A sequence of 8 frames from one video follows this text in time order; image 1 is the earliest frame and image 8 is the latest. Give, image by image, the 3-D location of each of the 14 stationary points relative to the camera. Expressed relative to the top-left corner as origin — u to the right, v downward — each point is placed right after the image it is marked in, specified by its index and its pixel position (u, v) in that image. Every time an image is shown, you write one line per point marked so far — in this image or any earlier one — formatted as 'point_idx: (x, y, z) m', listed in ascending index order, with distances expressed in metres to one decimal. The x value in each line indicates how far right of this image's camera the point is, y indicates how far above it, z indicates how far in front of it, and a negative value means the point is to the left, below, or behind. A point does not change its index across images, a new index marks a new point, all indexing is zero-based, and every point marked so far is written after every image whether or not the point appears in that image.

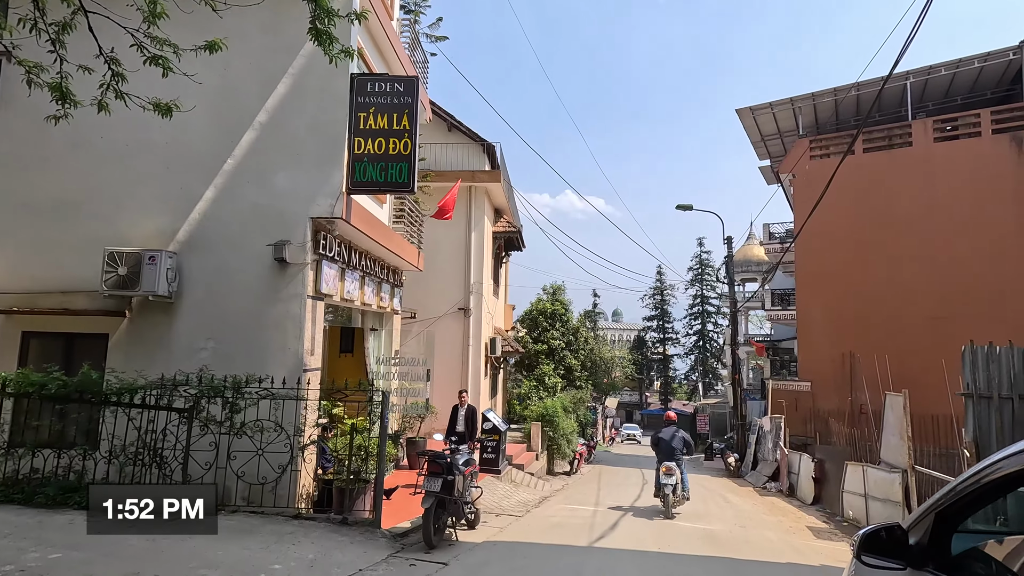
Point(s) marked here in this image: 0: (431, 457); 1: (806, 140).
0: (-0.8, -1.7, +5.4) m
1: (+10.2, +5.1, +18.6) m
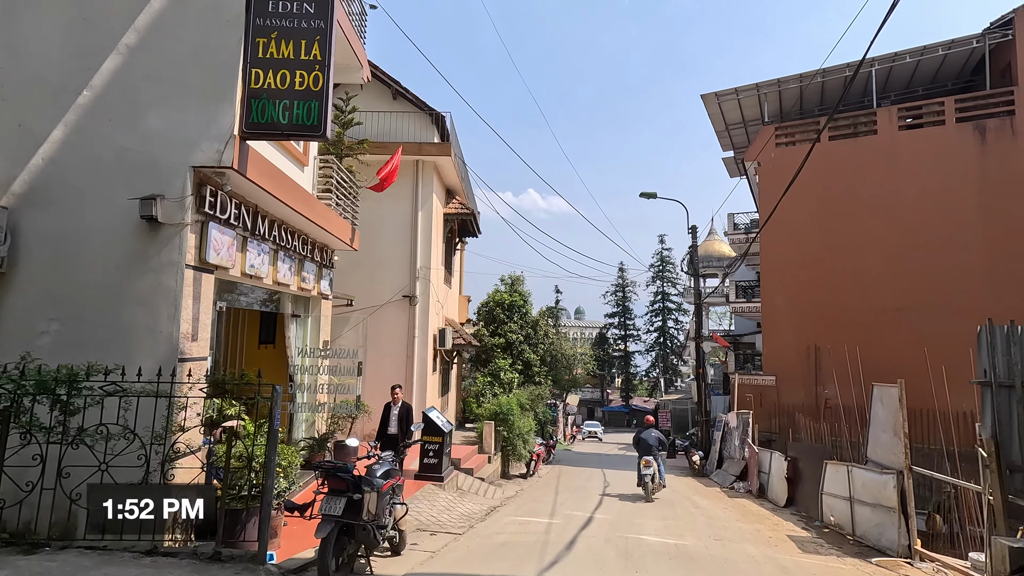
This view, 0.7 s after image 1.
0: (-1.4, -1.4, +4.1) m
1: (+8.7, +5.4, +18.1) m
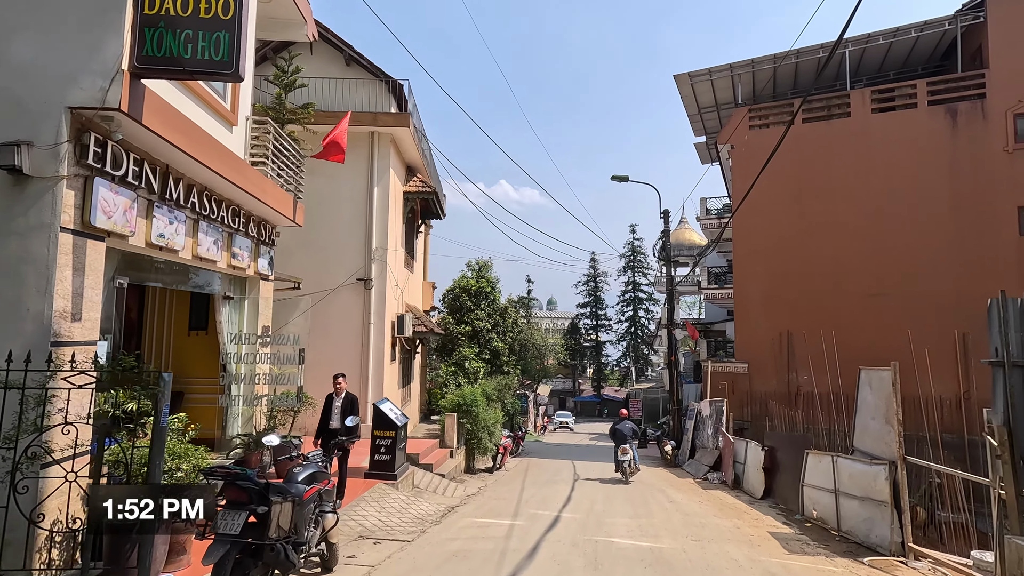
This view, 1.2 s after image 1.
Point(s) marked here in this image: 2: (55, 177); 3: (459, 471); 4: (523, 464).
0: (-1.7, -1.2, +3.3) m
1: (+7.6, +5.9, +17.6) m
2: (-3.4, +0.8, +4.1) m
3: (-1.1, -3.6, +10.6) m
4: (+0.2, -4.7, +14.3) m
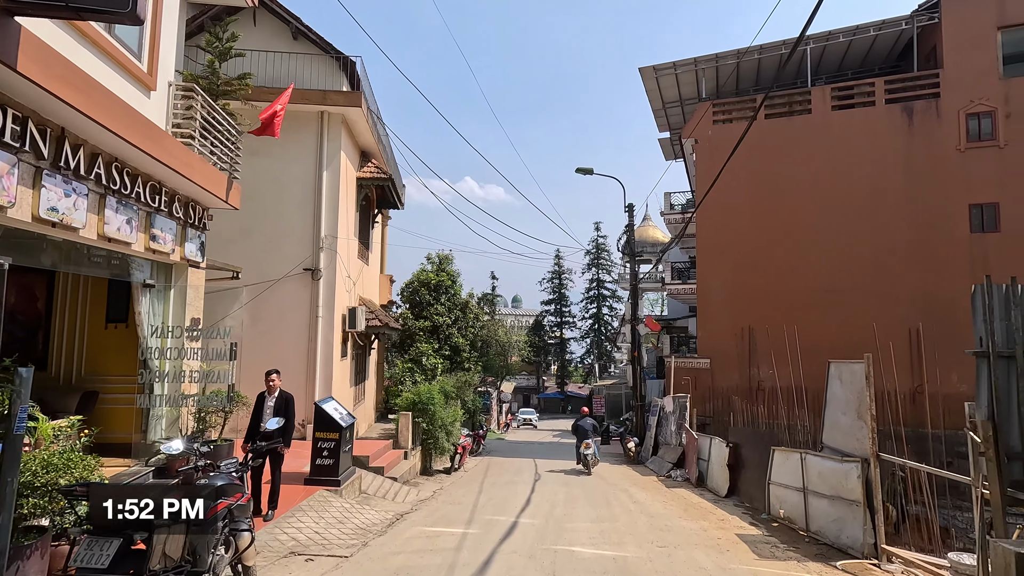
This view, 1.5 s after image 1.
0: (-2.0, -1.0, +2.7) m
1: (+6.4, +6.0, +17.6) m
2: (-3.8, +1.0, +3.3) m
3: (-1.9, -3.4, +10.0) m
4: (-0.8, -4.5, +13.8) m
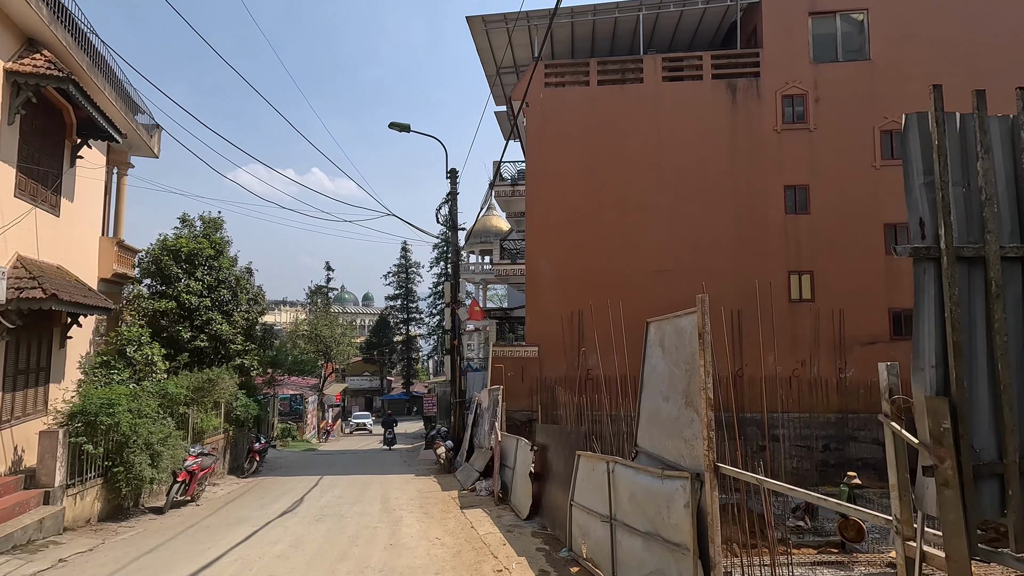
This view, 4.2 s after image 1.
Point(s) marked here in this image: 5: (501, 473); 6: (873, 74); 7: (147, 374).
0: (-3.6, -0.4, -0.8) m
1: (+0.8, +6.6, +15.8) m
2: (-5.4, +1.6, -0.6) m
3: (-5.3, -2.8, +6.4) m
4: (-5.3, -3.9, +10.2) m
5: (-0.2, -2.9, +8.5) m
6: (+10.0, +5.9, +14.9) m
7: (-6.1, -1.4, +9.0) m
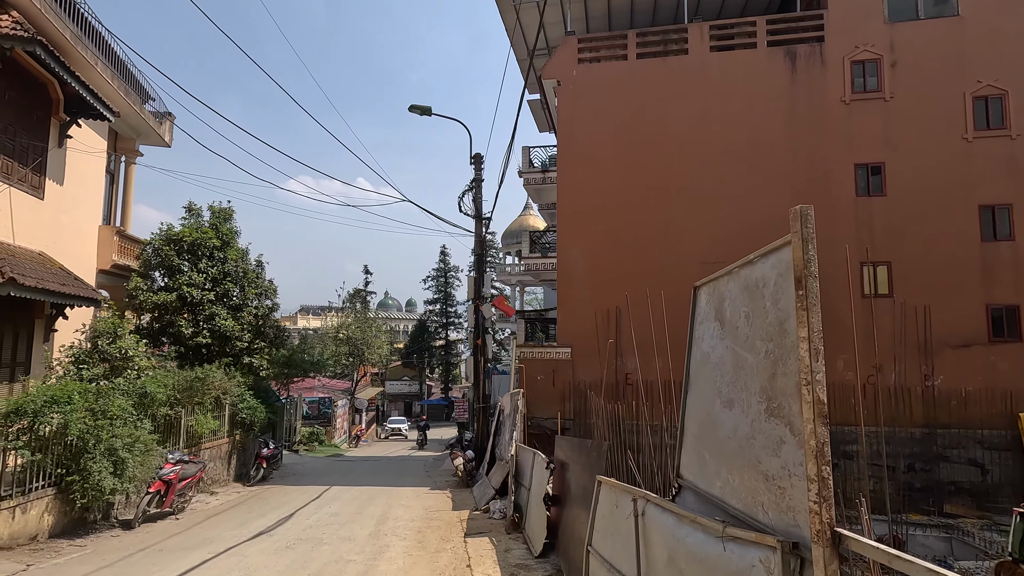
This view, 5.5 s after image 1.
0: (-4.1, -0.1, -1.8) m
1: (+1.6, +6.7, +14.4) m
2: (-5.9, +2.0, -1.5) m
3: (-5.3, -2.6, +5.4) m
4: (-4.9, -3.7, +9.3) m
5: (+0.1, -2.7, +7.1) m
6: (+10.7, +6.1, +12.8) m
7: (-5.8, -1.2, +8.1) m
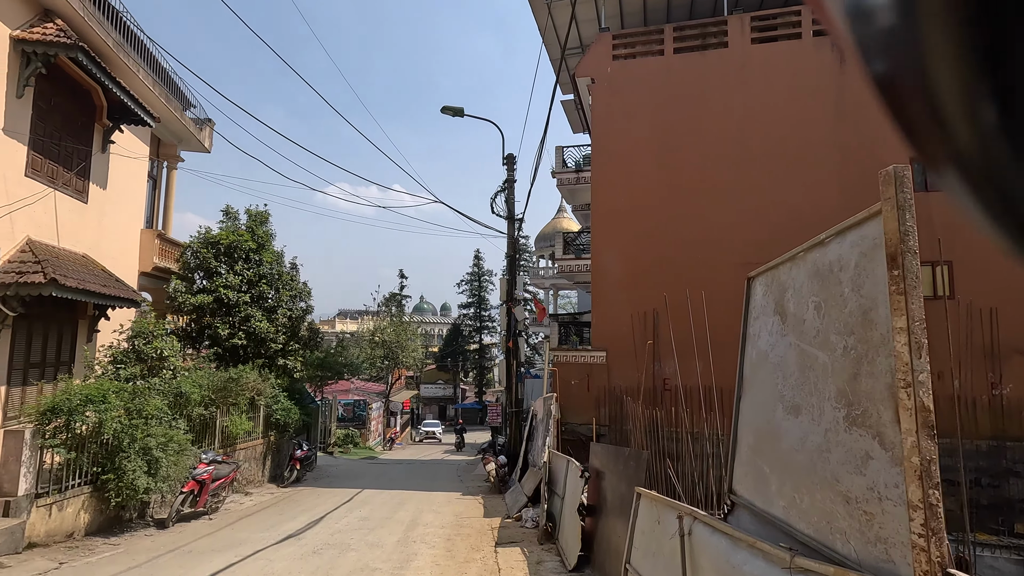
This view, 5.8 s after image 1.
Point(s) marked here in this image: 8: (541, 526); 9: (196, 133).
0: (-4.2, 0.0, -1.8) m
1: (+2.5, +6.7, +14.1) m
2: (-6.0, +2.0, -1.3) m
3: (-4.9, -2.6, +5.5) m
4: (-4.3, -3.7, +9.3) m
5: (+0.5, -2.7, +6.8) m
6: (+11.4, +6.0, +11.9) m
7: (-5.3, -1.2, +8.2) m
8: (+0.4, -2.9, +6.6) m
9: (-7.3, +3.6, +12.4) m
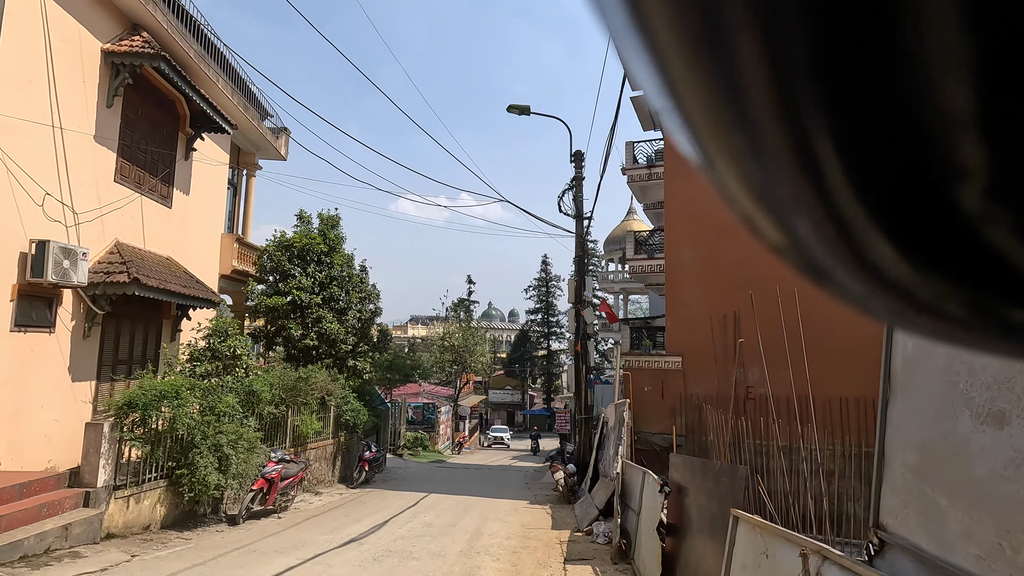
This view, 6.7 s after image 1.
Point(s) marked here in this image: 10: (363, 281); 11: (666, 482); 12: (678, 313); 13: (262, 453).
0: (-4.4, +0.1, -1.7) m
1: (+4.2, +6.6, +13.4) m
2: (-6.1, +2.1, -1.0) m
3: (-4.2, -2.5, +5.6) m
4: (-3.1, -3.7, +9.3) m
5: (+1.3, -2.6, +6.2) m
6: (+12.8, +6.1, +10.0) m
7: (-4.3, -1.2, +8.4) m
8: (+1.2, -2.8, +6.0) m
9: (-5.8, +3.5, +12.9) m
10: (-3.6, +0.2, +12.9) m
11: (+1.5, -1.9, +5.2) m
12: (+3.8, -0.6, +12.4) m
13: (-3.6, -2.3, +7.6) m
